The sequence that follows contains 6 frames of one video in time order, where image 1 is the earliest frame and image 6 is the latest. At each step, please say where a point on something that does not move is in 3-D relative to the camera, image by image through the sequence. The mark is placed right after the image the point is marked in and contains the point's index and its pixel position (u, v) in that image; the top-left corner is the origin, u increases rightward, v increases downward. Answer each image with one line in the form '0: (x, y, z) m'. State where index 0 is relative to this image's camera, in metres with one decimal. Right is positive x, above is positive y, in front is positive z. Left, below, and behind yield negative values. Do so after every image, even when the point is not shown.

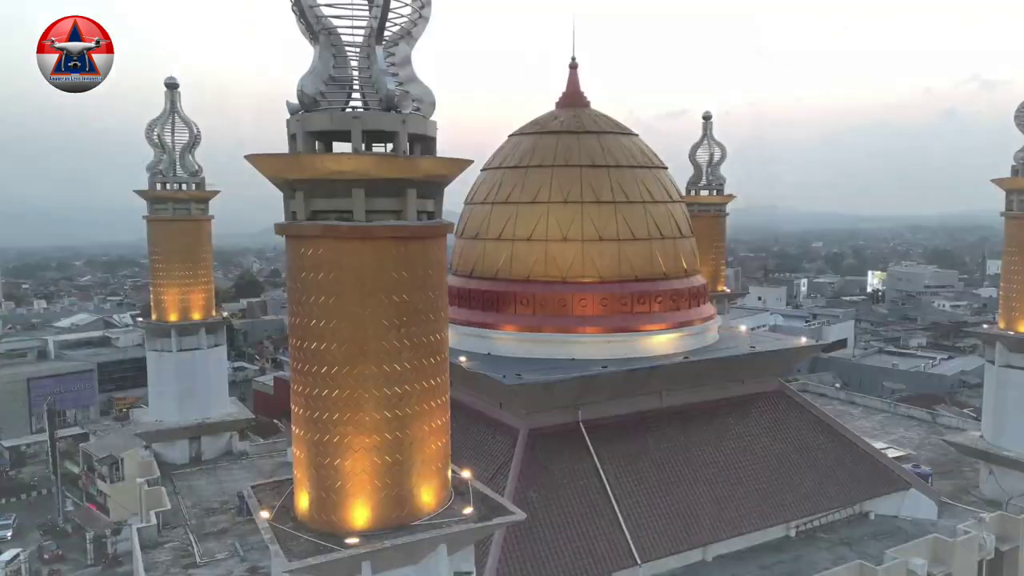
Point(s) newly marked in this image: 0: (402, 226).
0: (-0.8, +0.4, +4.8) m
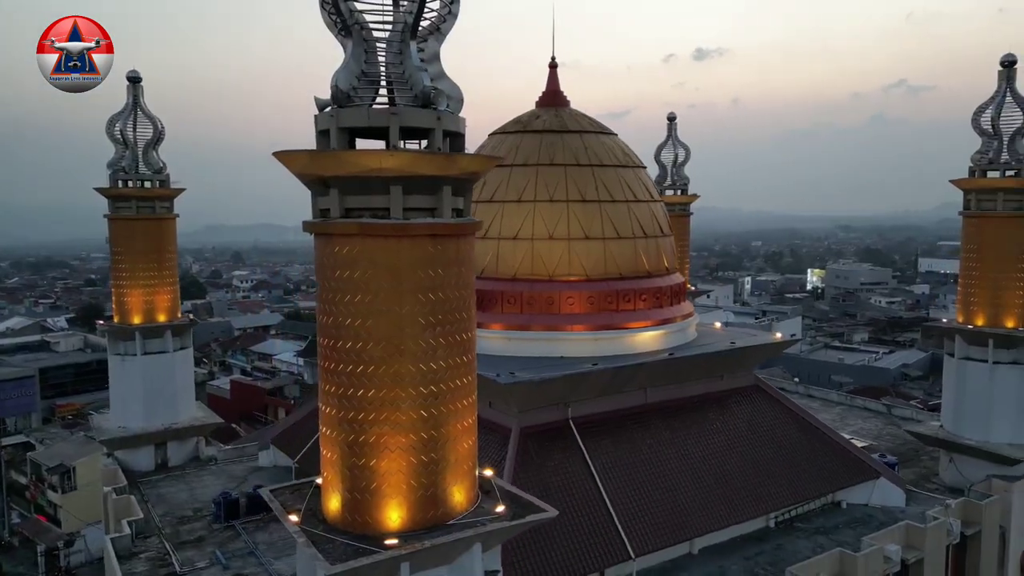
0: (-0.5, +0.4, +4.7) m
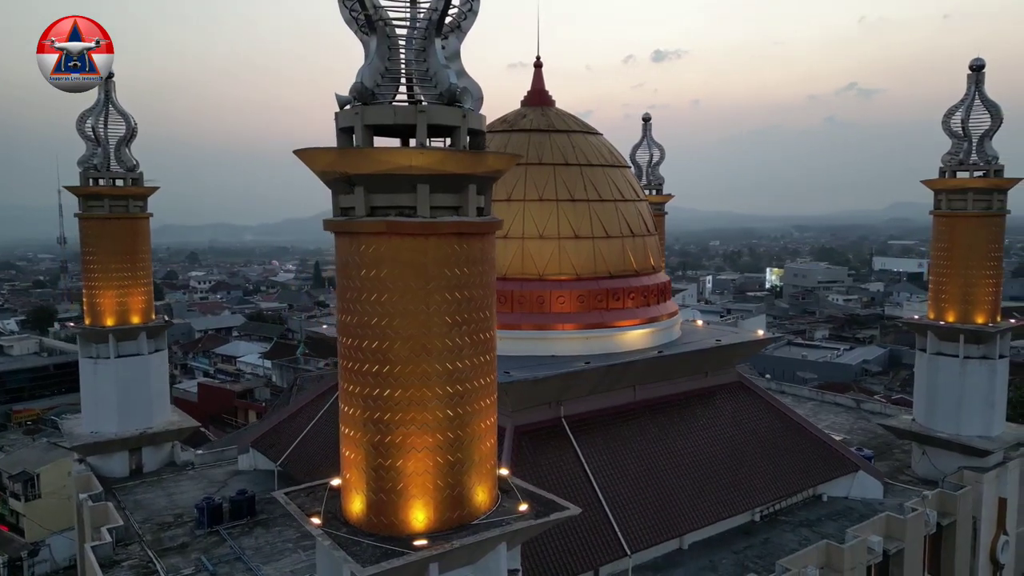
0: (-0.3, +0.5, +4.7) m
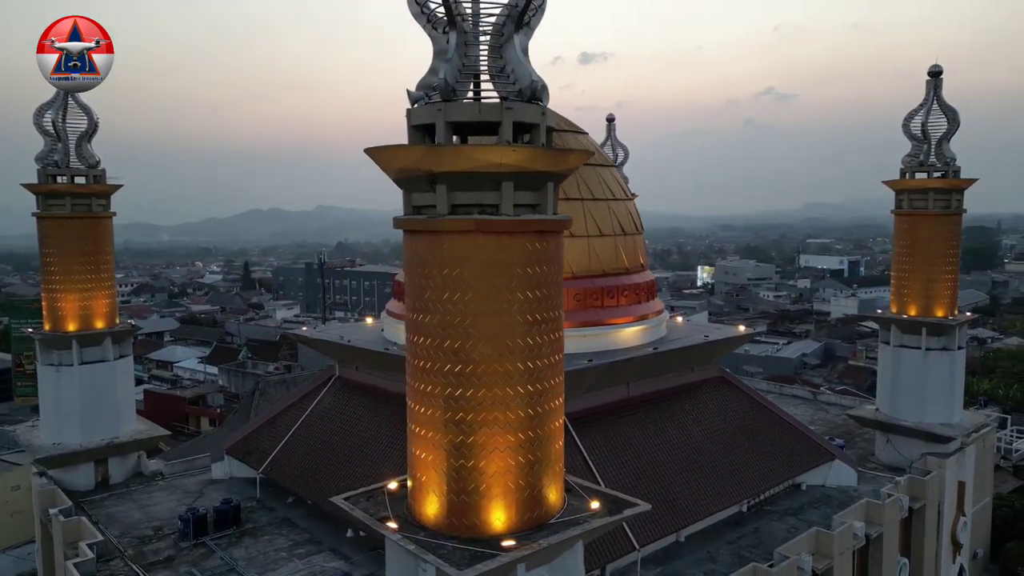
0: (+0.2, +0.5, +4.7) m
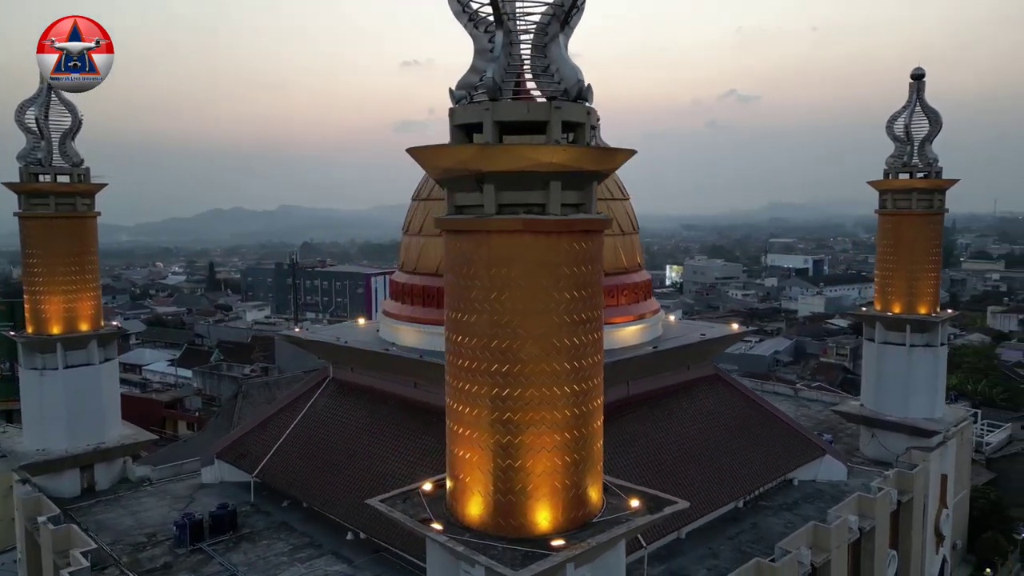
0: (+0.5, +0.5, +4.7) m
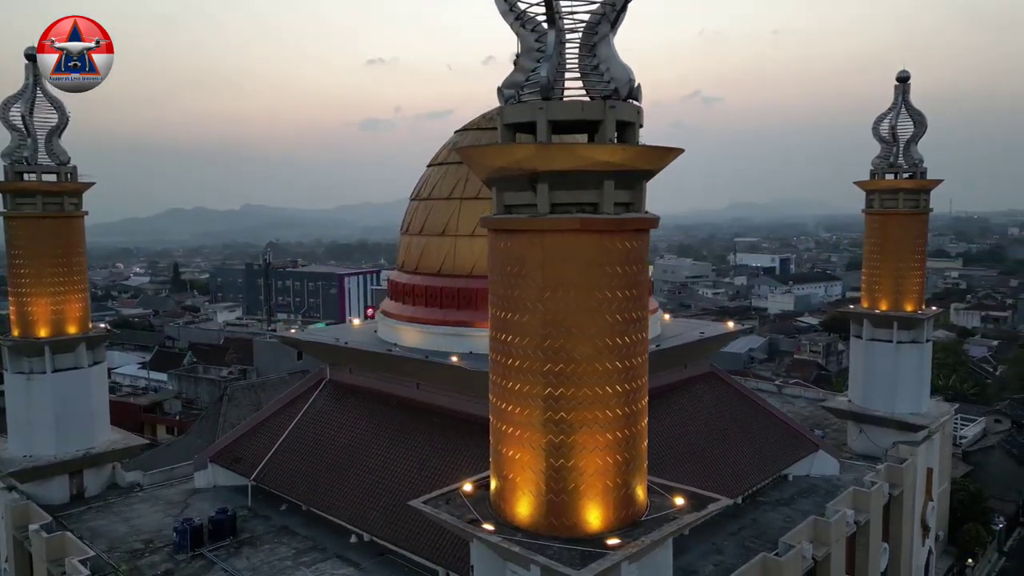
0: (+0.9, +0.5, +4.7) m
